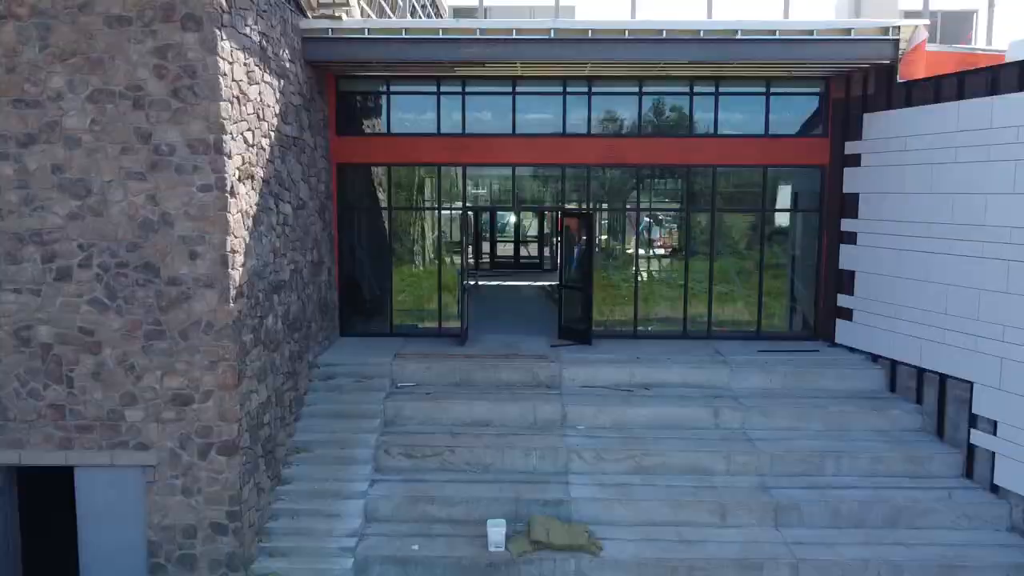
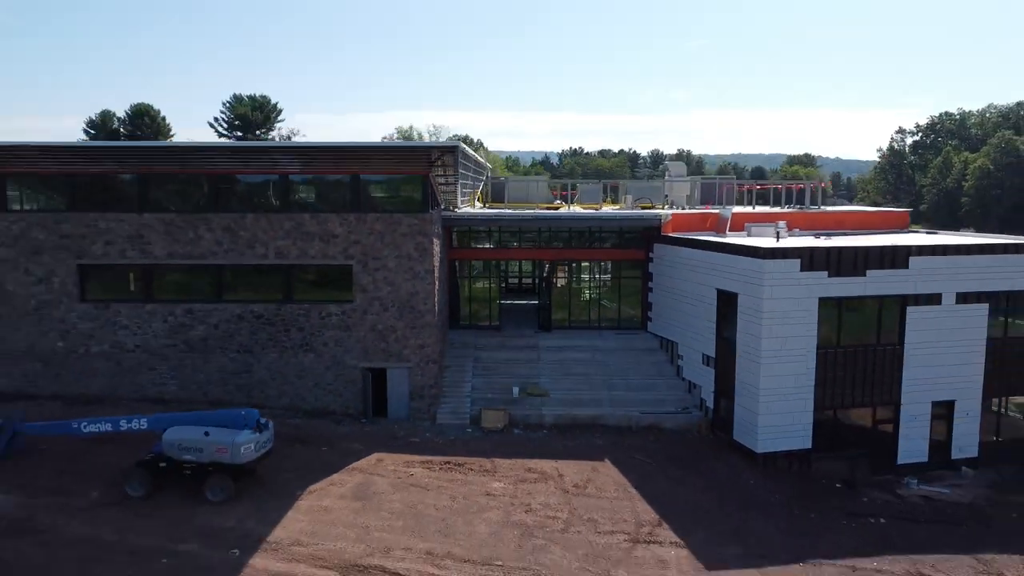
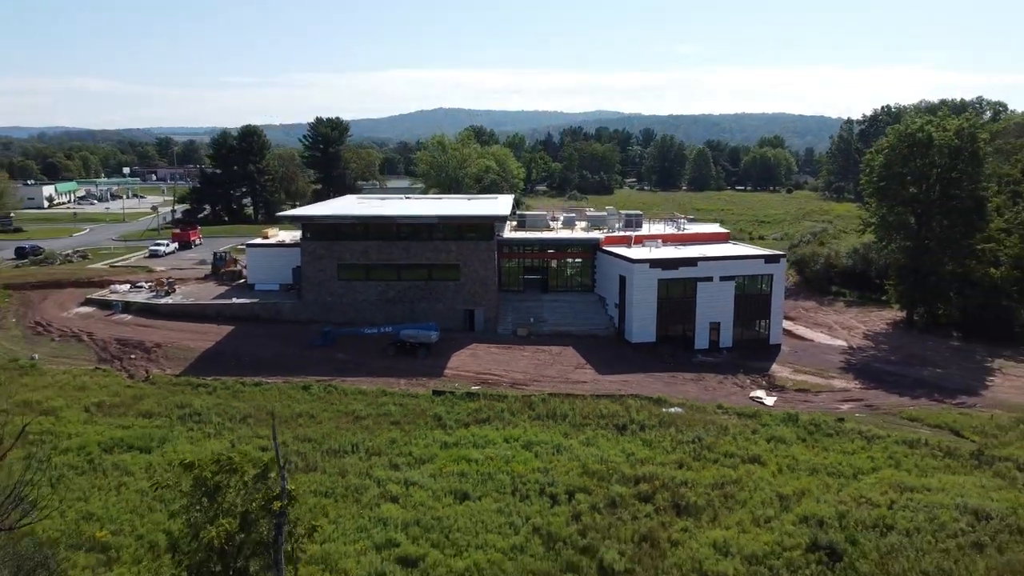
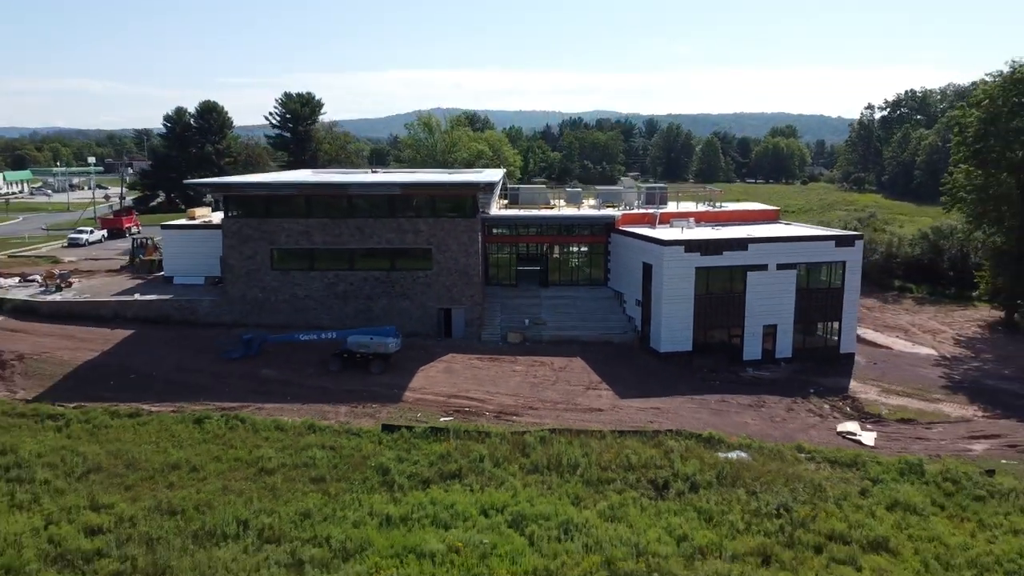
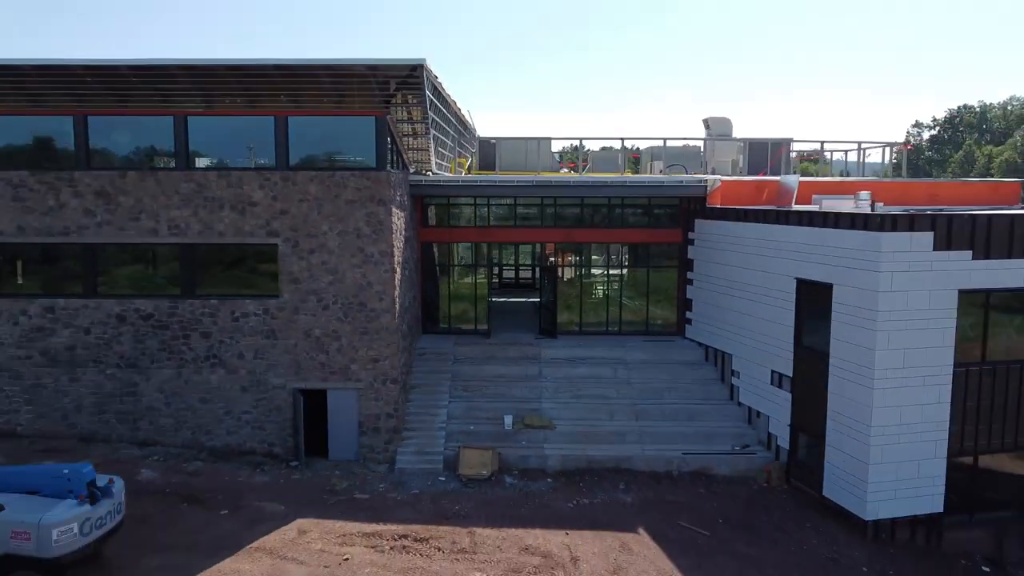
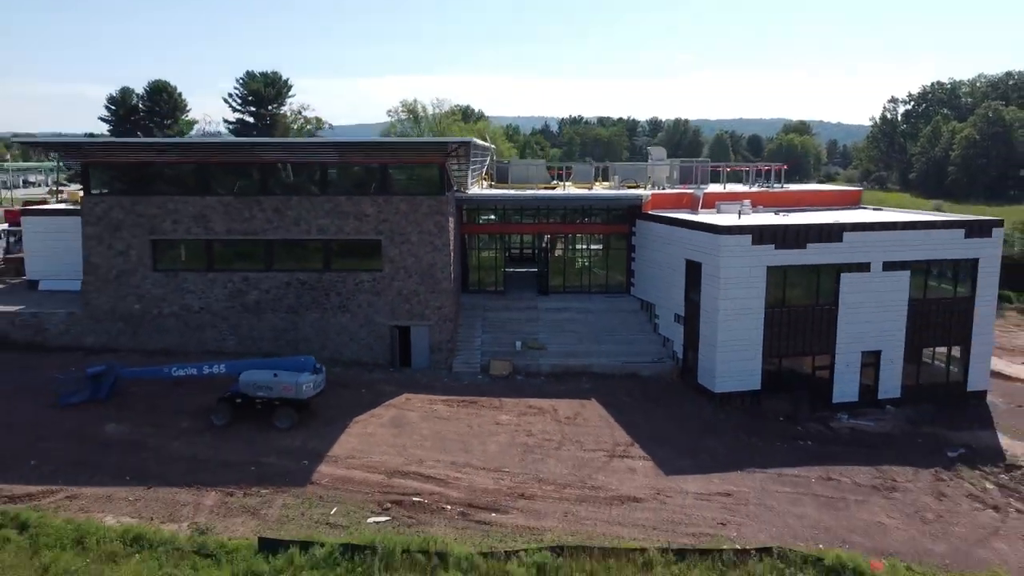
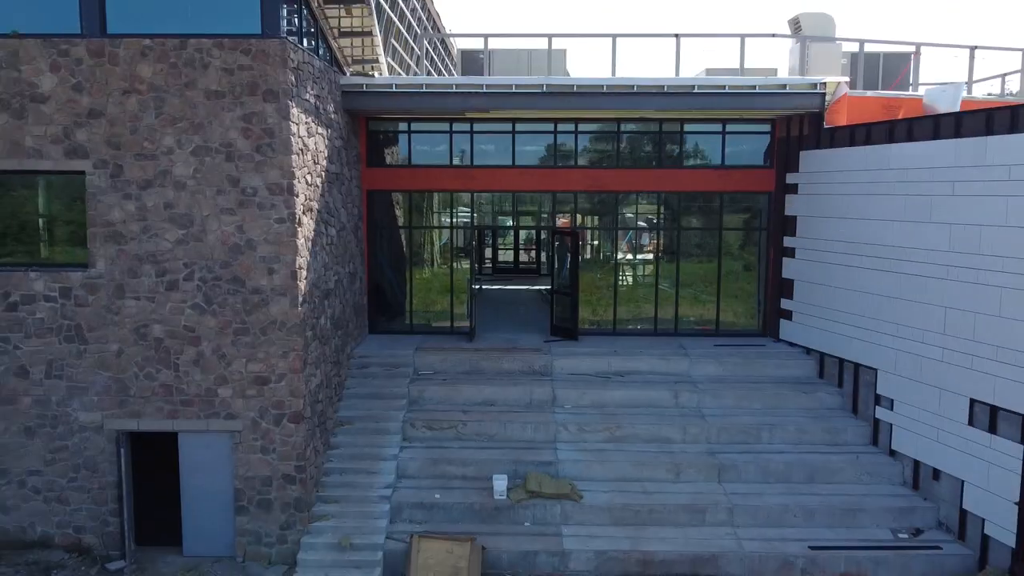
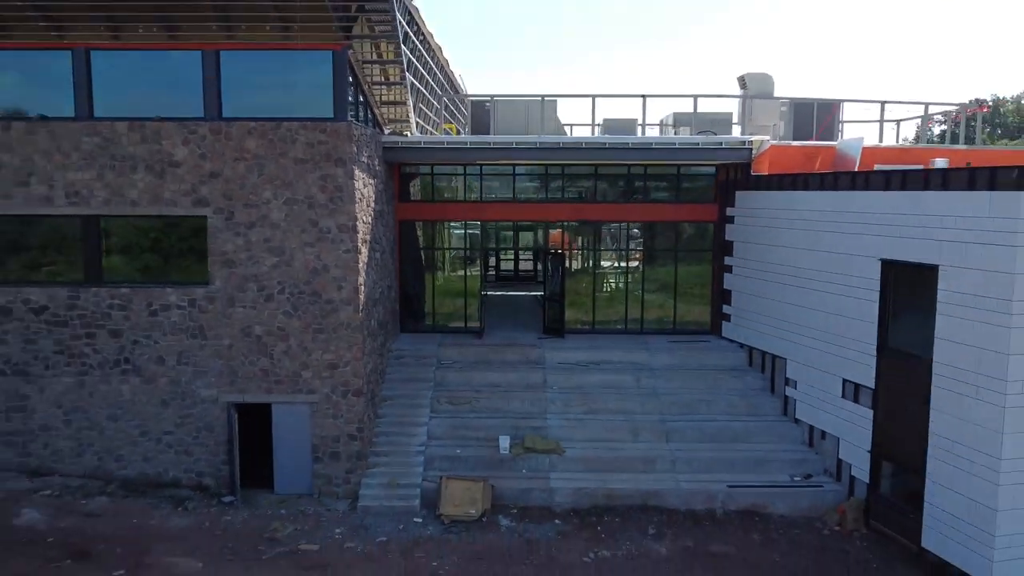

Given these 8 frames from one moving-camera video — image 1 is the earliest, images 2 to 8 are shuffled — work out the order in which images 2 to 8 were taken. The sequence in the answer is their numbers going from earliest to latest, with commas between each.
7, 8, 5, 2, 6, 4, 3
